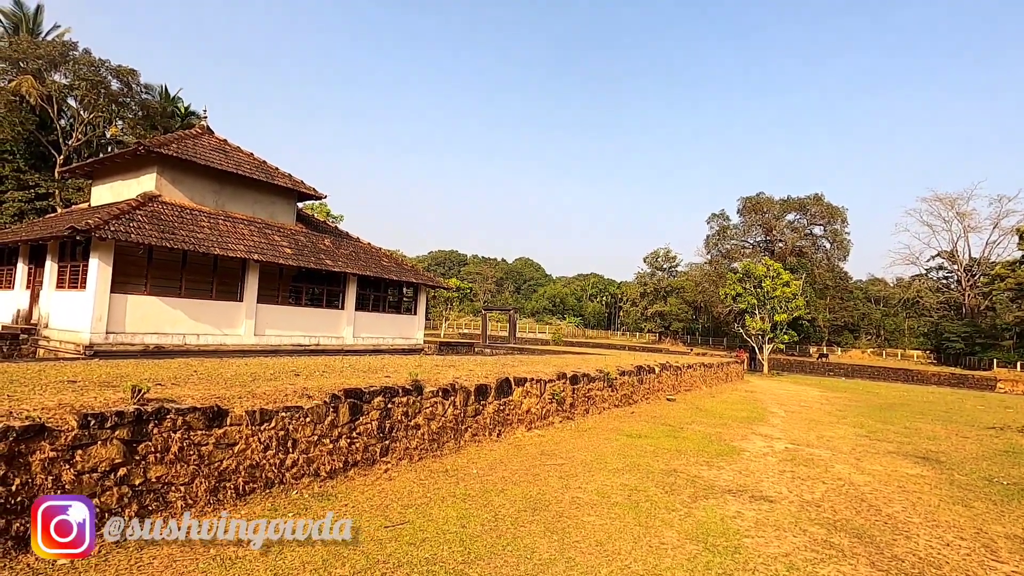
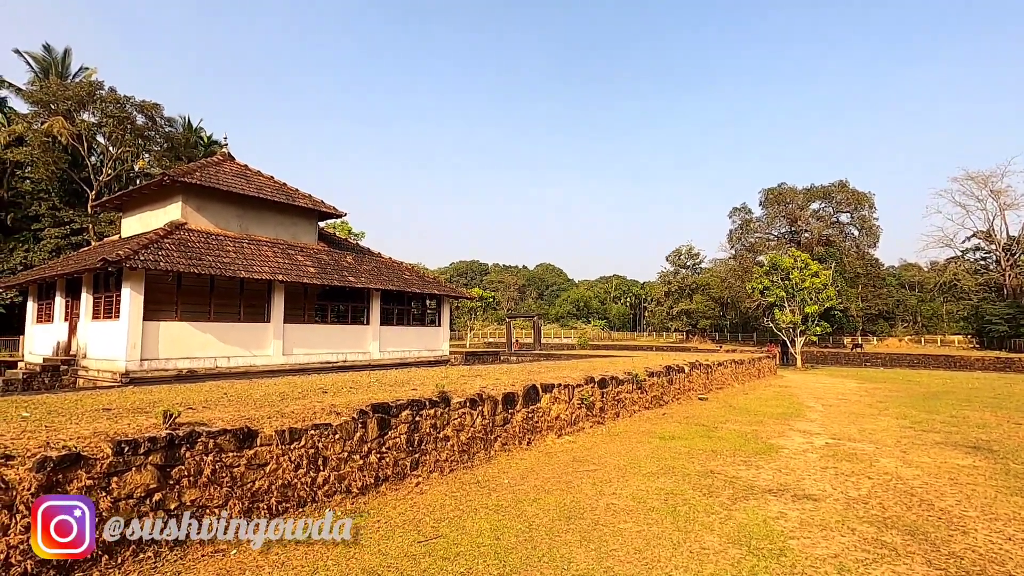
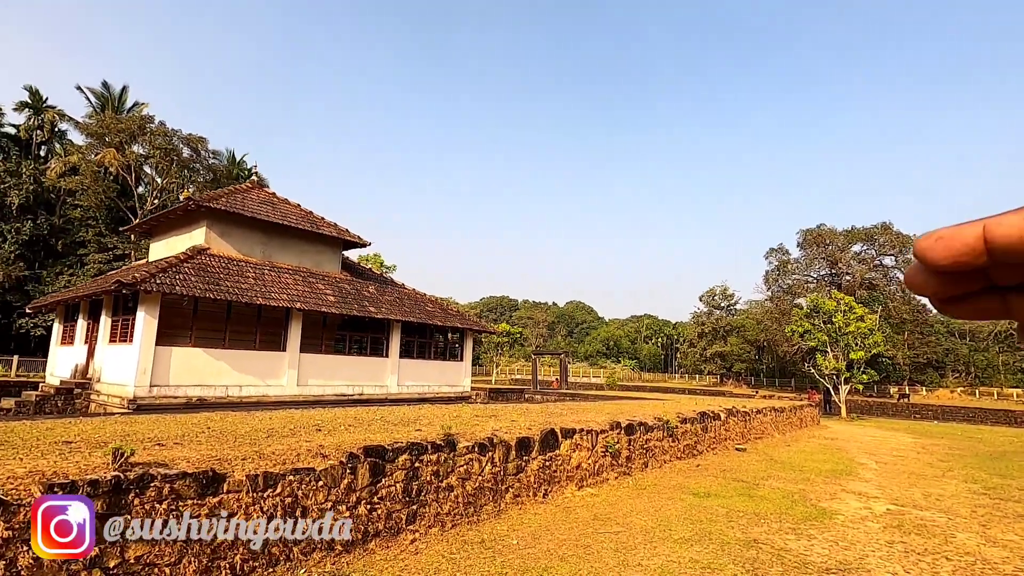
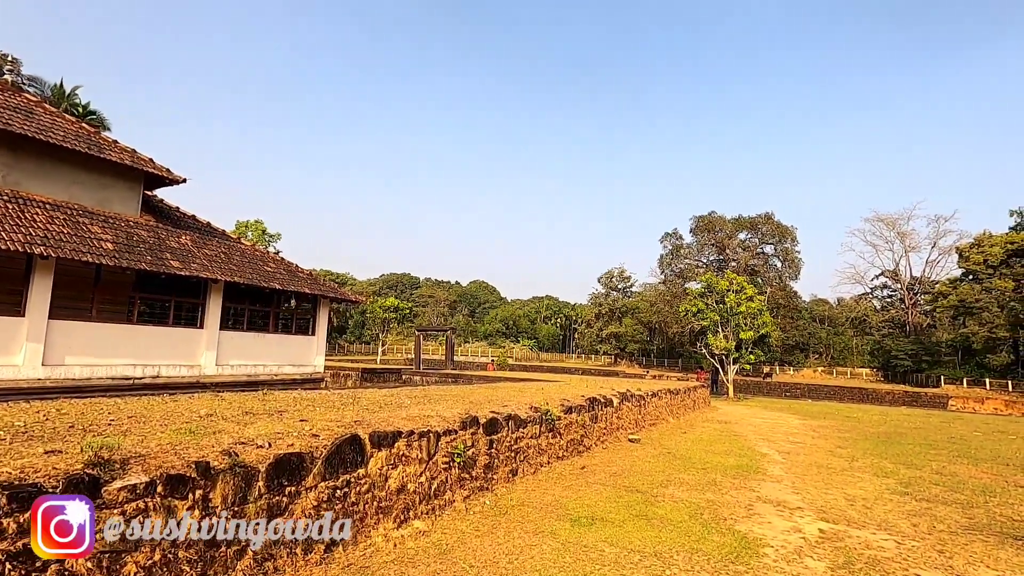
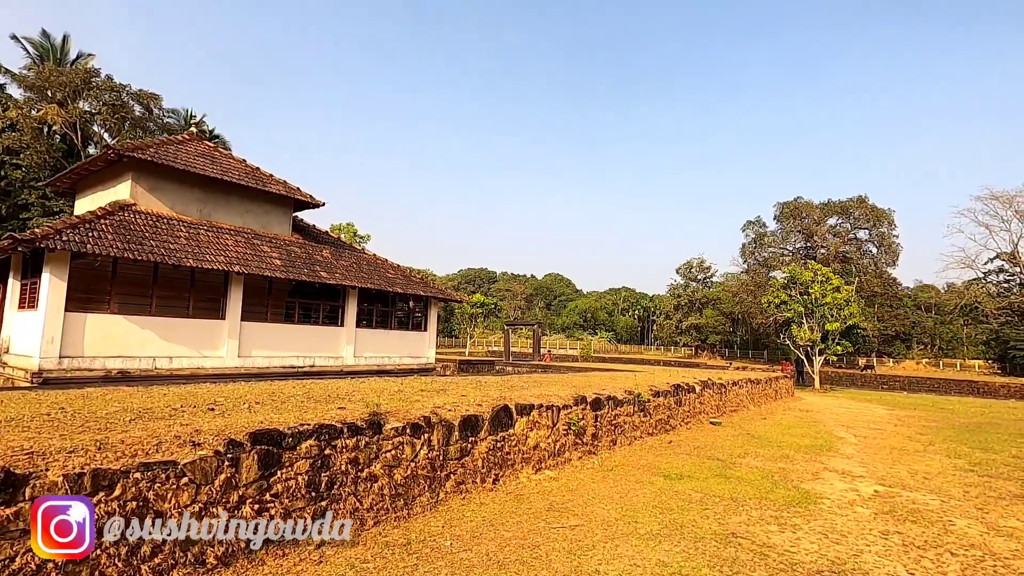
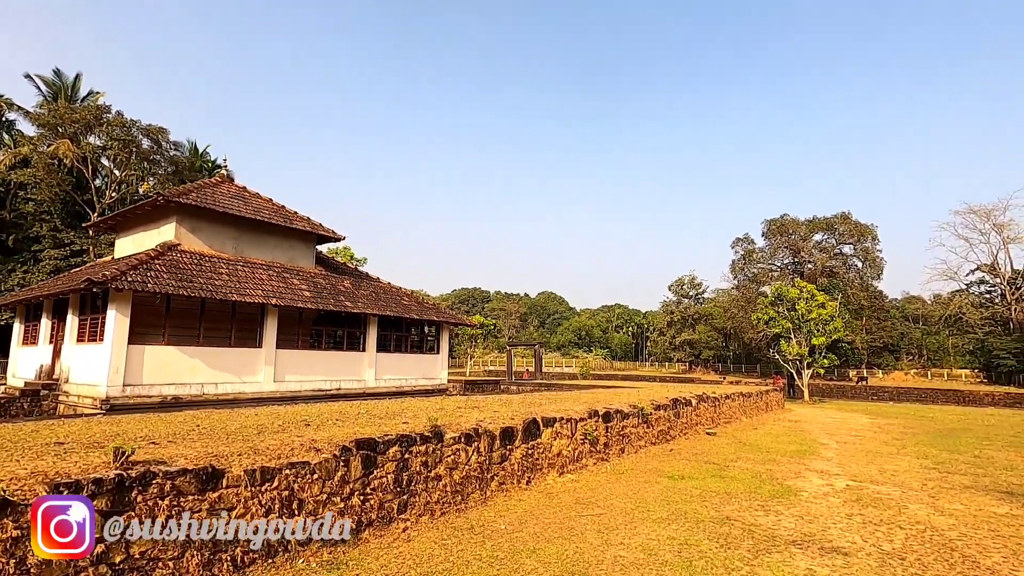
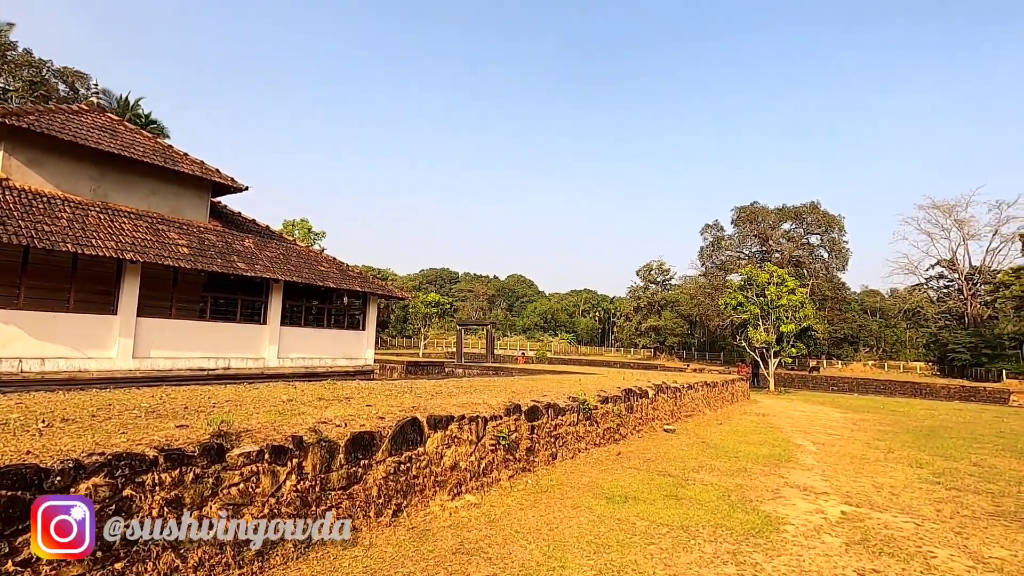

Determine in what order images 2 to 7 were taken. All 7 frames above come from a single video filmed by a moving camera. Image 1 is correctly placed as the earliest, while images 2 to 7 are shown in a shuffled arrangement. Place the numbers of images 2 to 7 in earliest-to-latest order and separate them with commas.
2, 6, 3, 5, 7, 4
